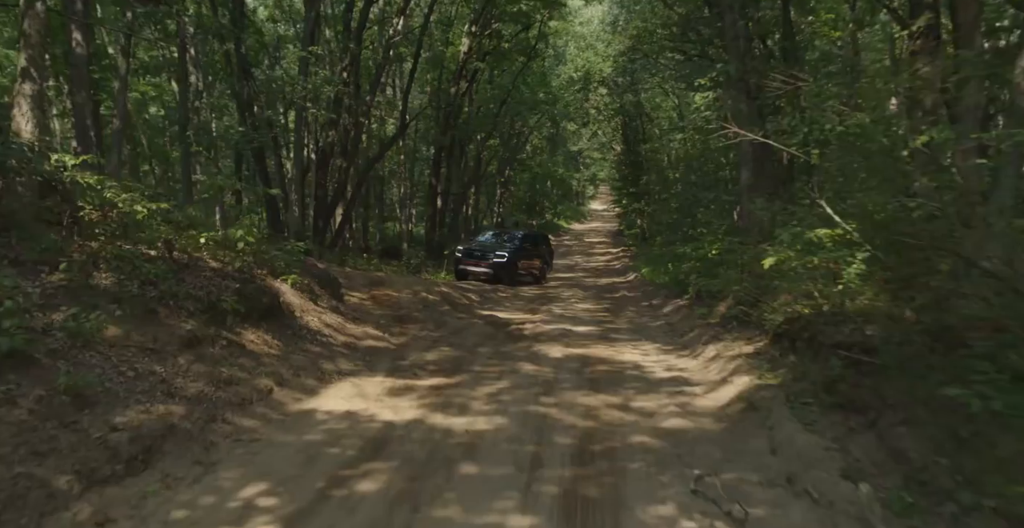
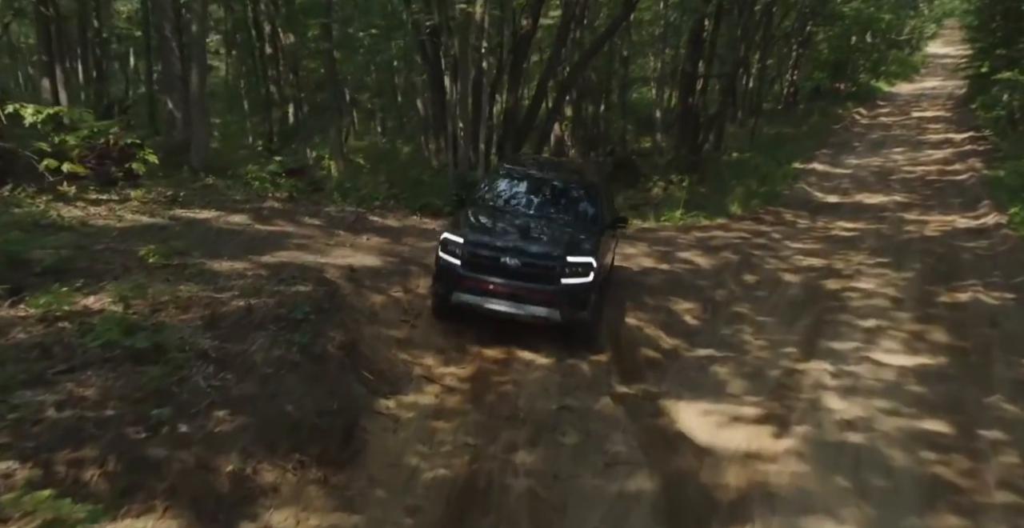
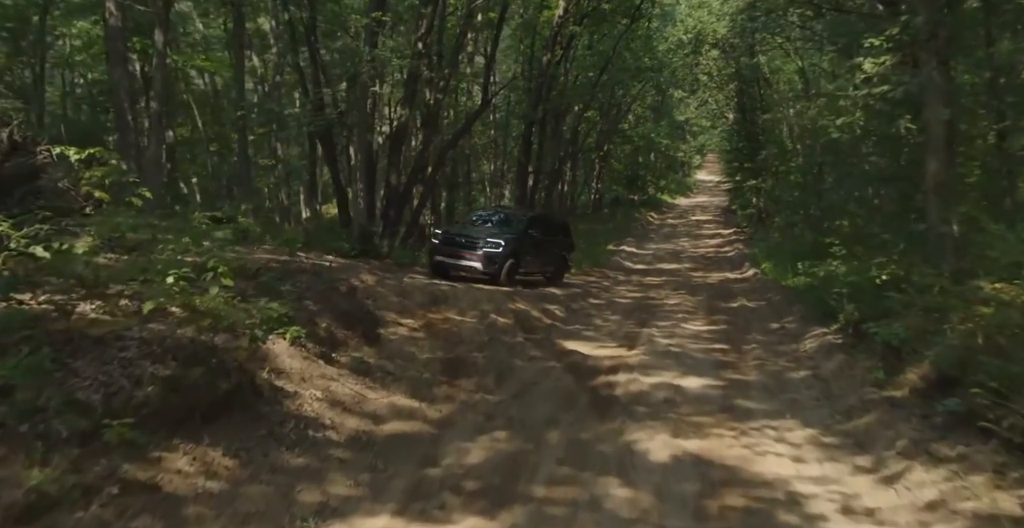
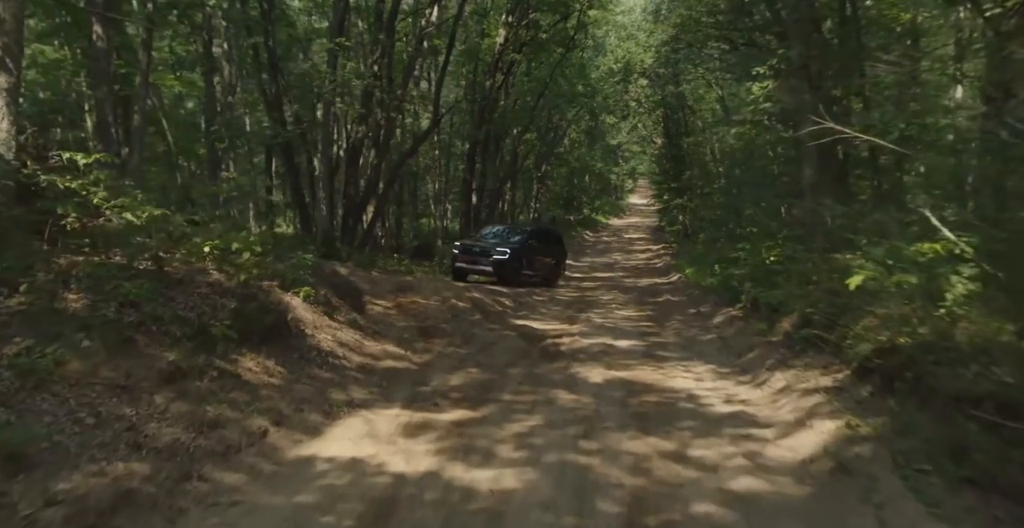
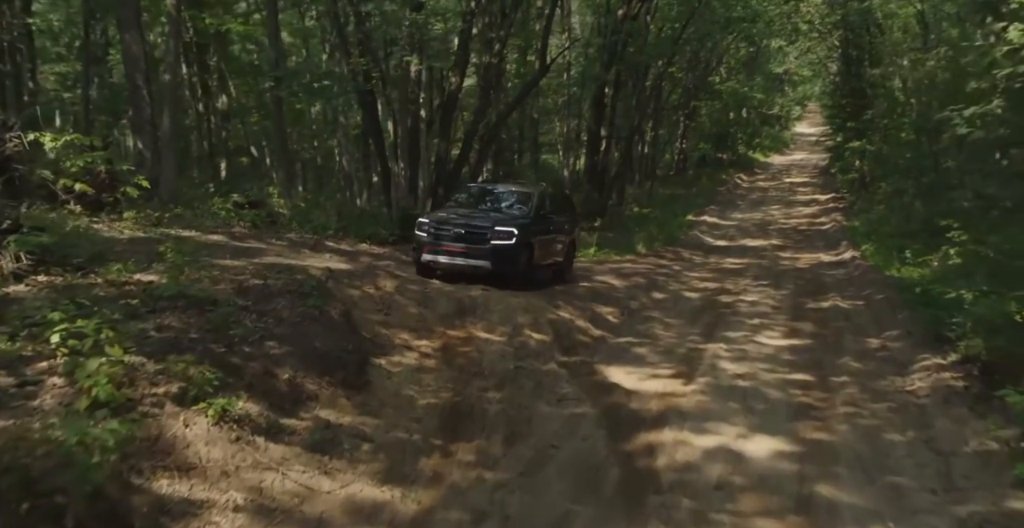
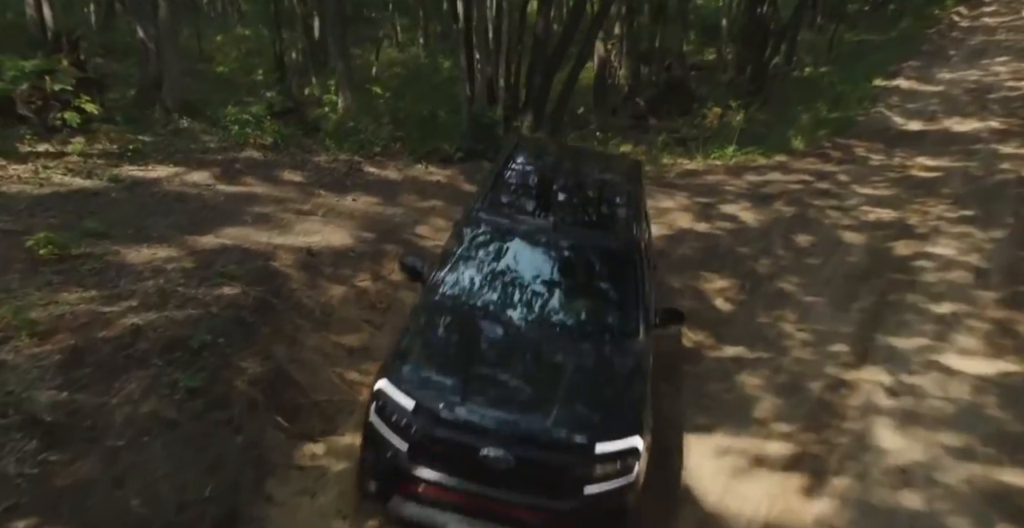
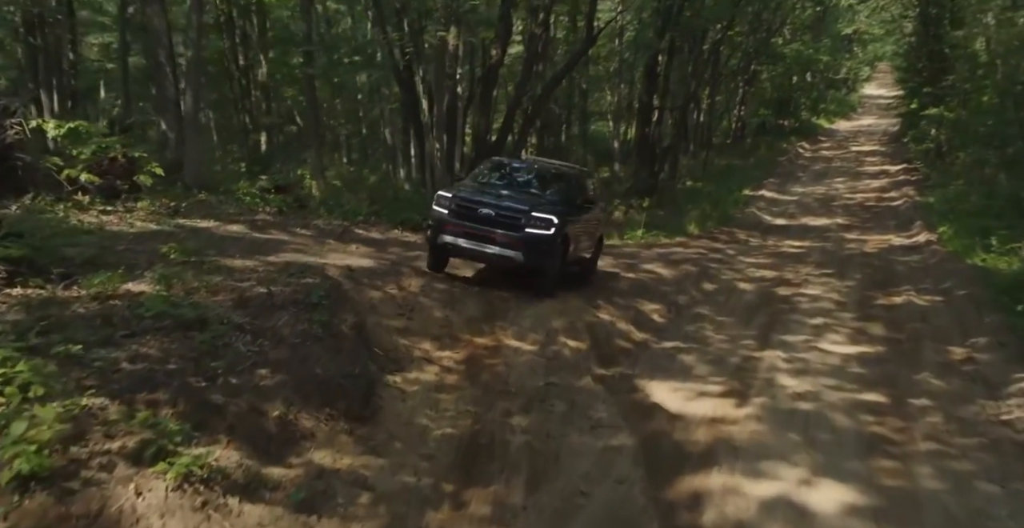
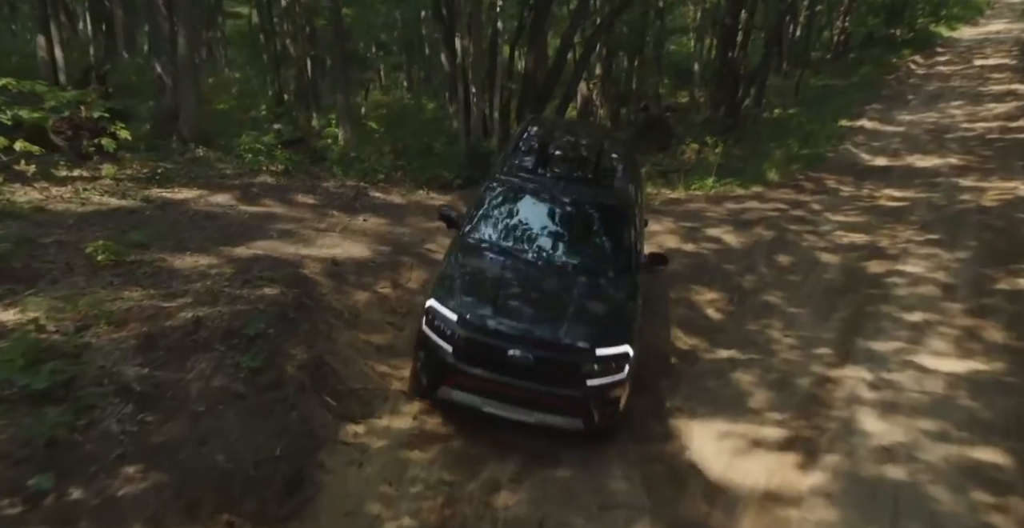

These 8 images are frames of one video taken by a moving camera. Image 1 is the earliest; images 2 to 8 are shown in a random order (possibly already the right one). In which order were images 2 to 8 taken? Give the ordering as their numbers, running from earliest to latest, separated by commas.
4, 3, 5, 7, 2, 8, 6
